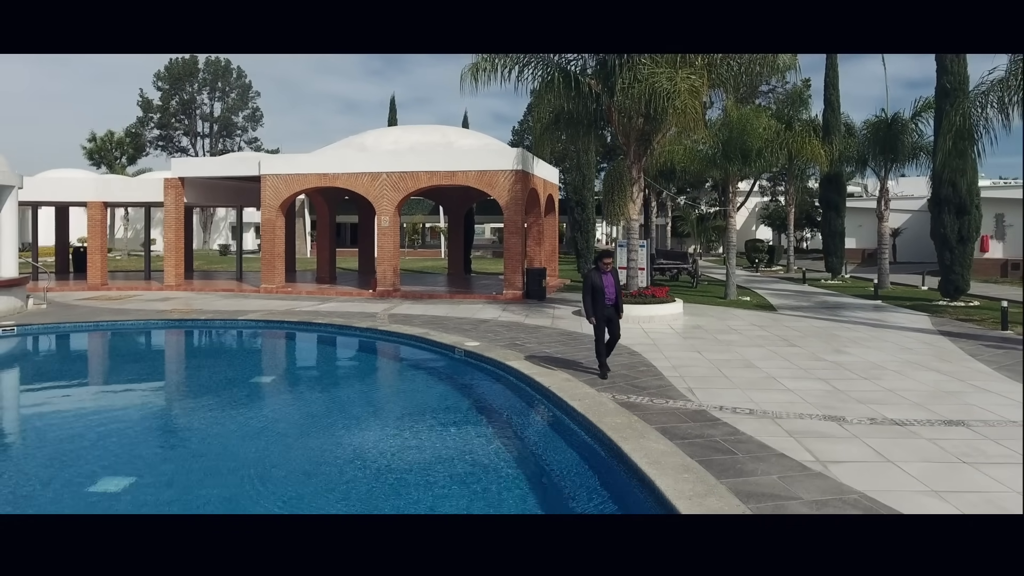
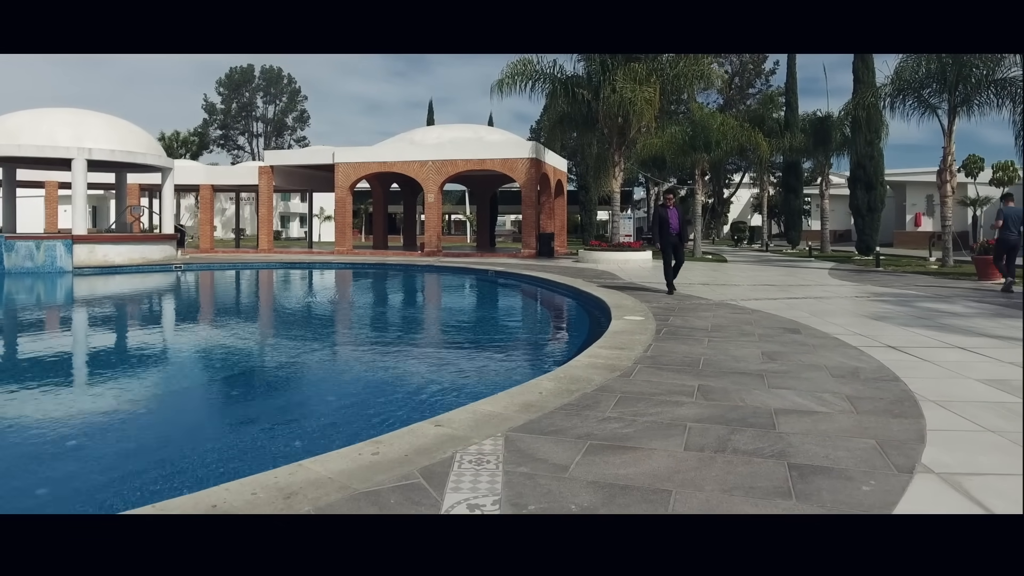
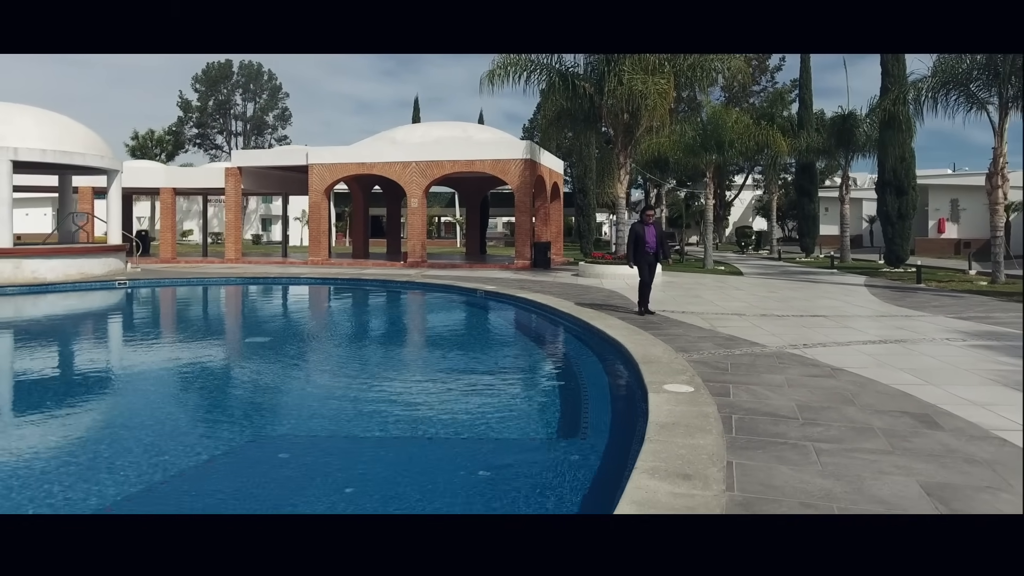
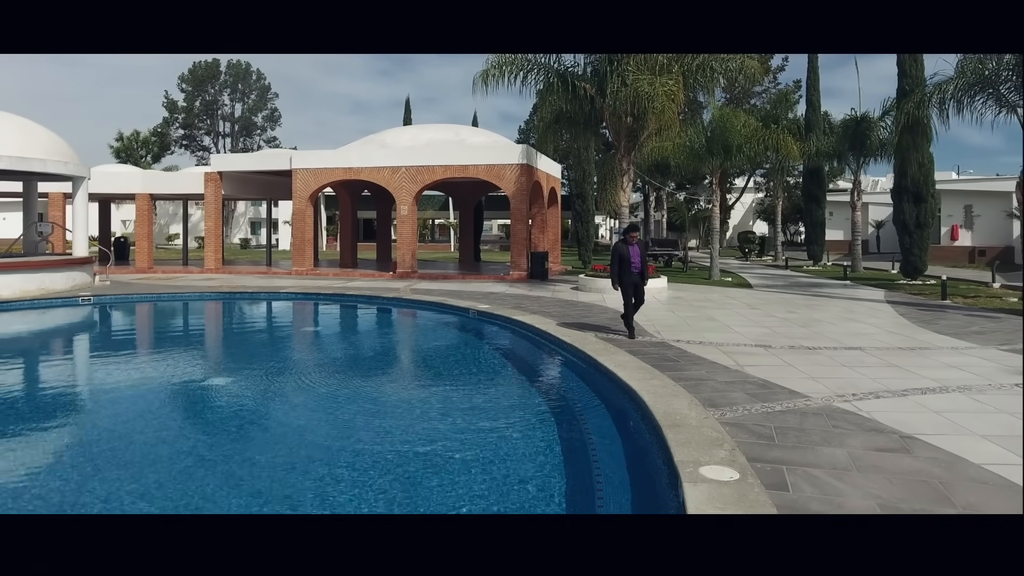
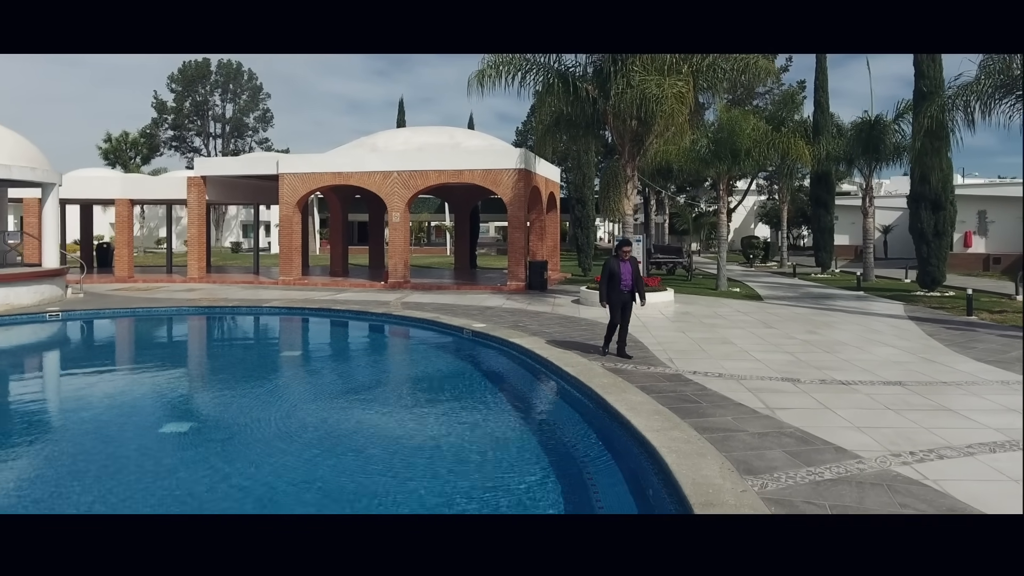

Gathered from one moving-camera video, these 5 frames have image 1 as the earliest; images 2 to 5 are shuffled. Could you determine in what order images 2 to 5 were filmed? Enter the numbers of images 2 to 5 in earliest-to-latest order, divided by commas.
5, 4, 3, 2
